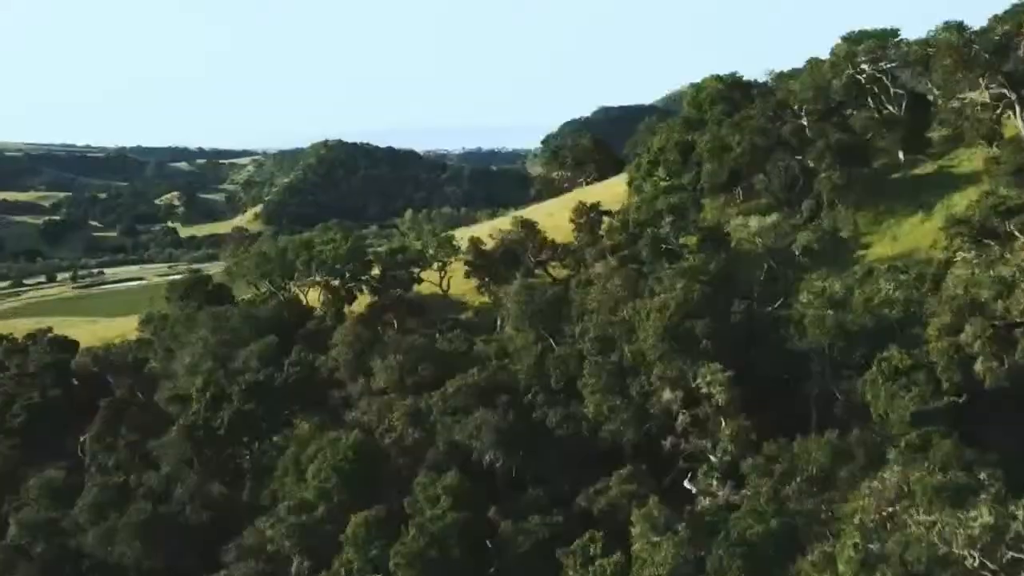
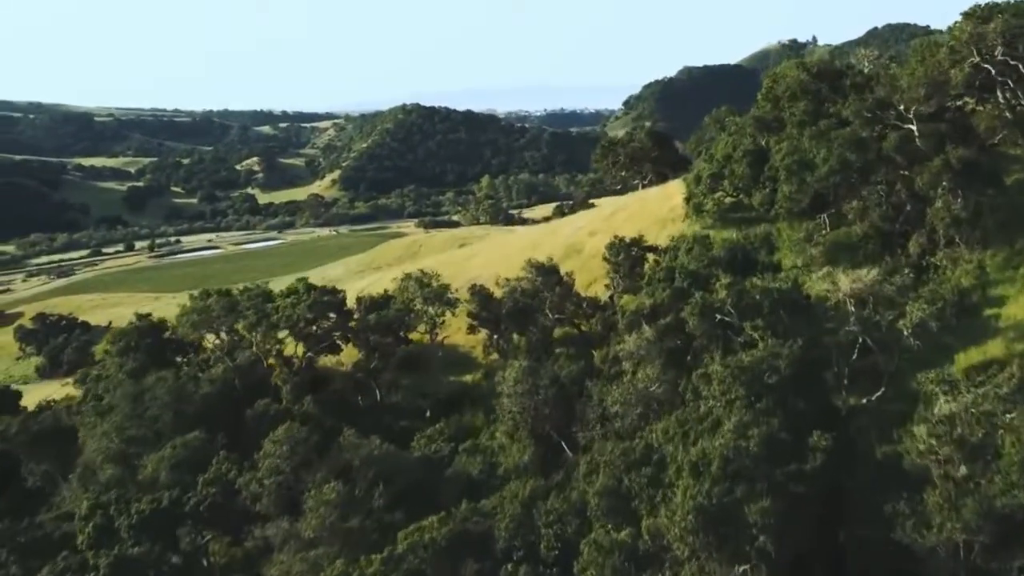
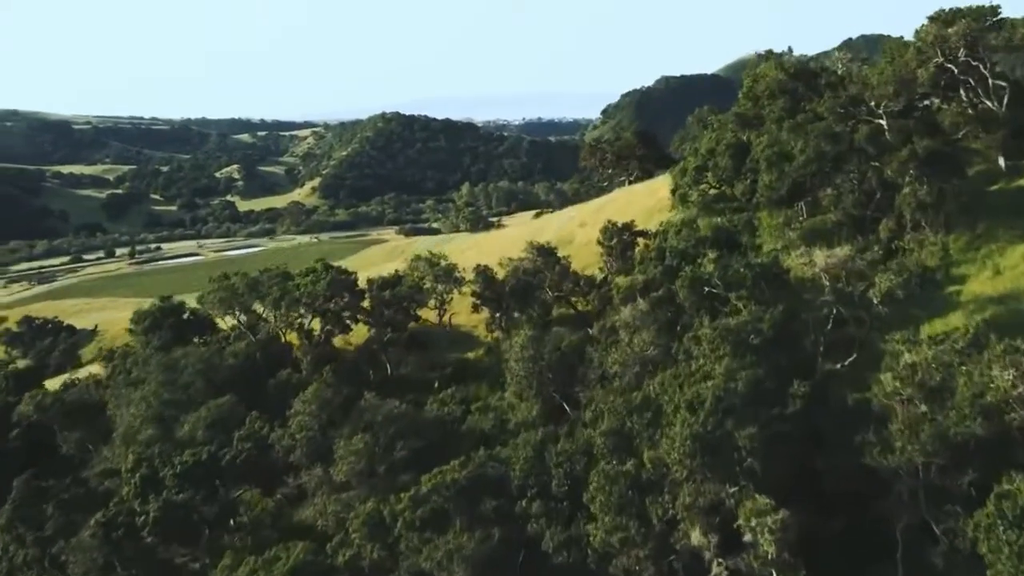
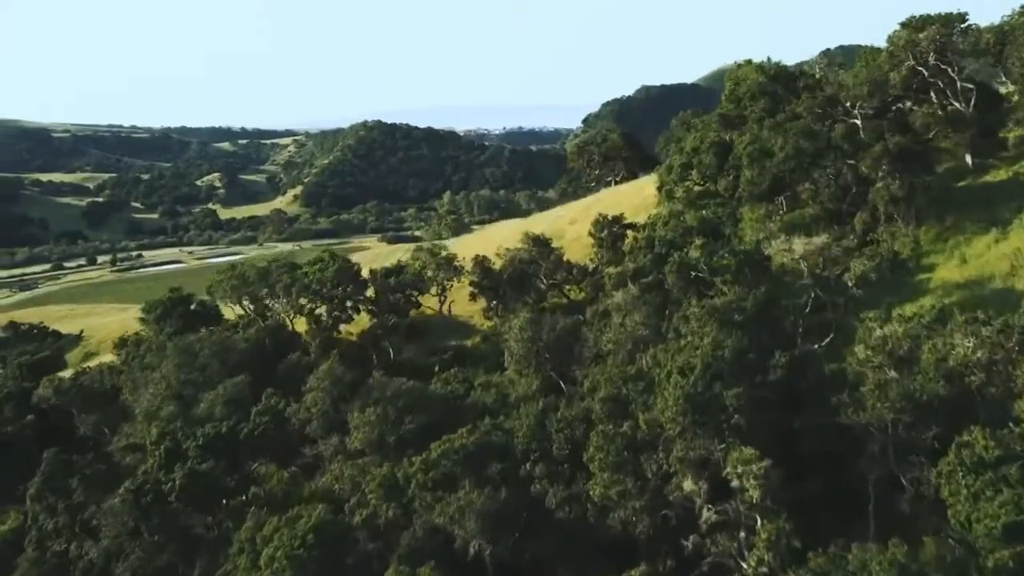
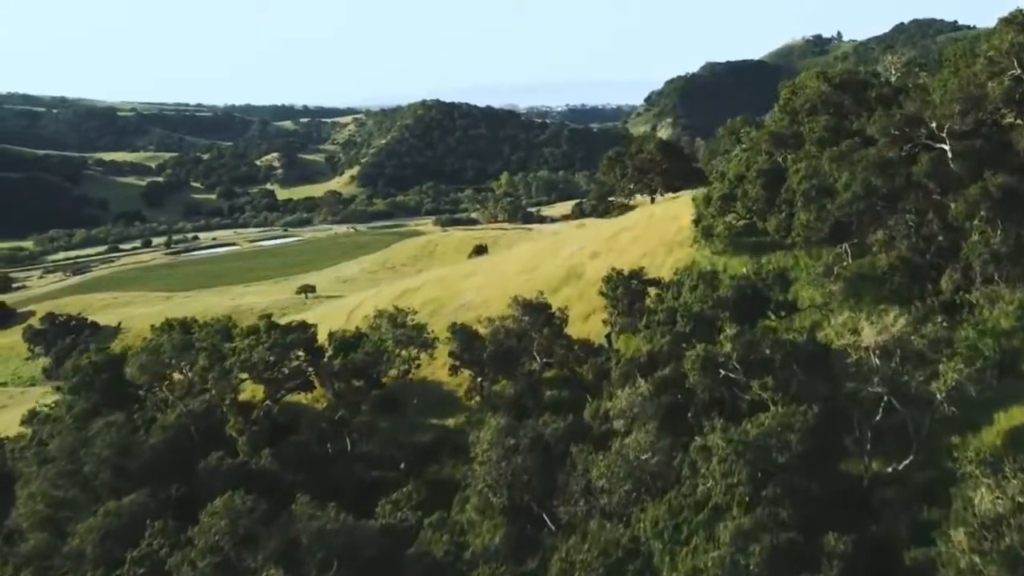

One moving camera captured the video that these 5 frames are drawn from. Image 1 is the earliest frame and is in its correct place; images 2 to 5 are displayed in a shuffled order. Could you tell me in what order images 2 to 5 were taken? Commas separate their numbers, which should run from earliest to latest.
4, 3, 2, 5
